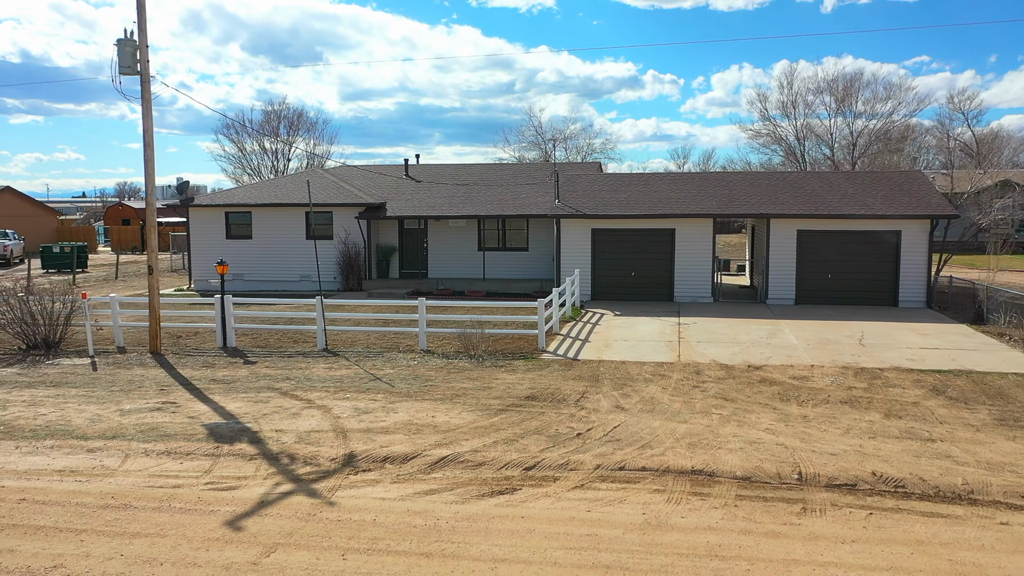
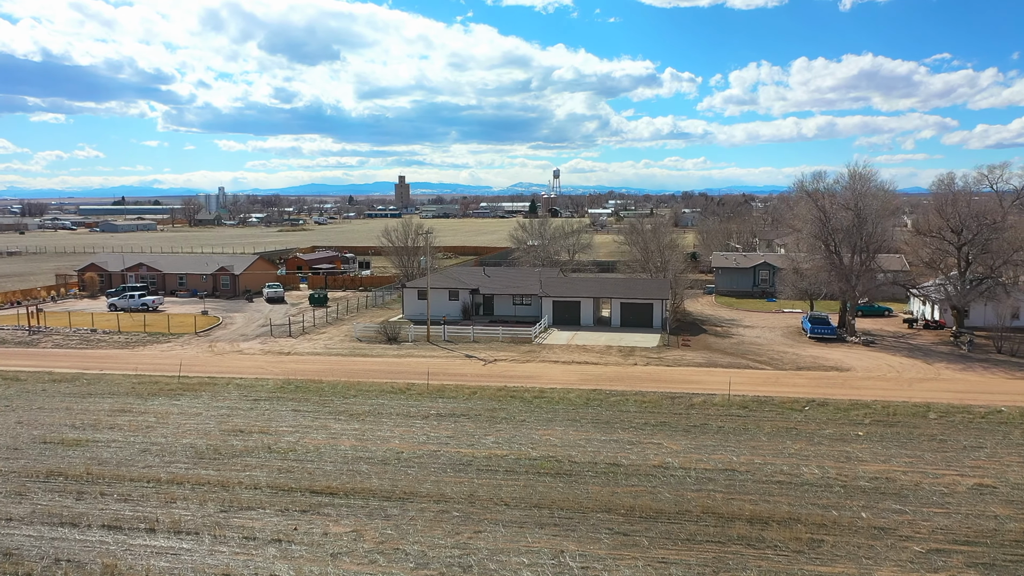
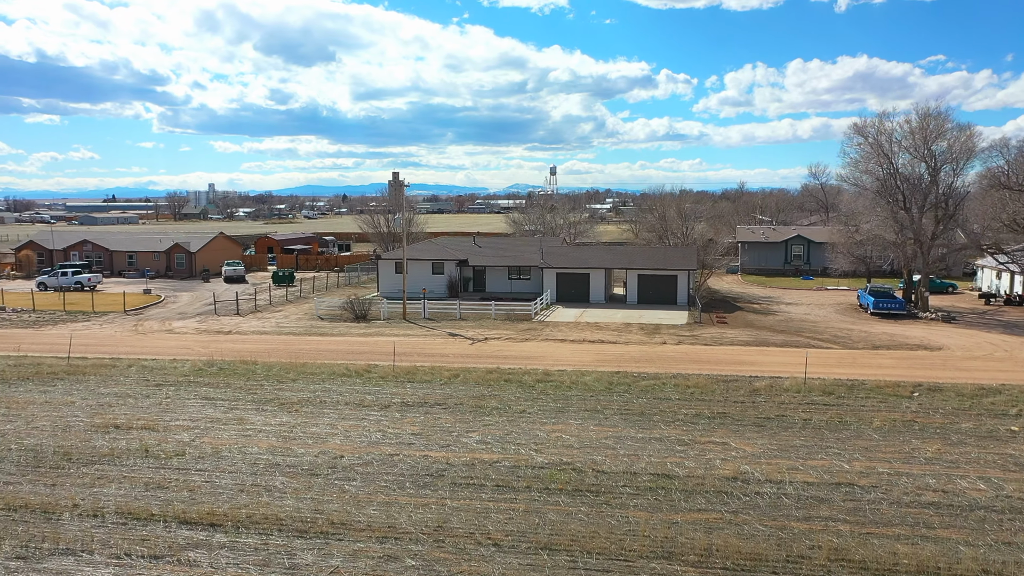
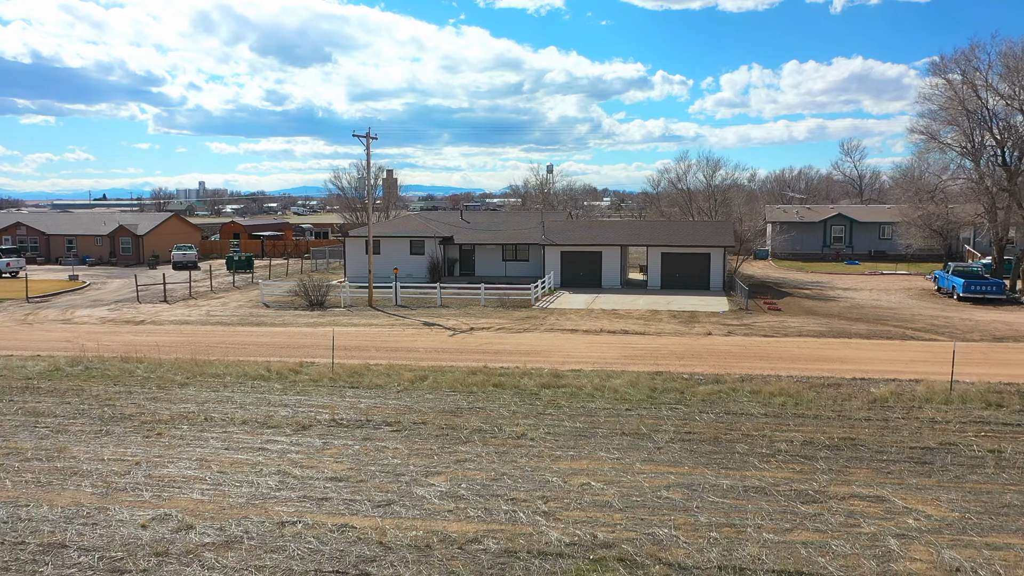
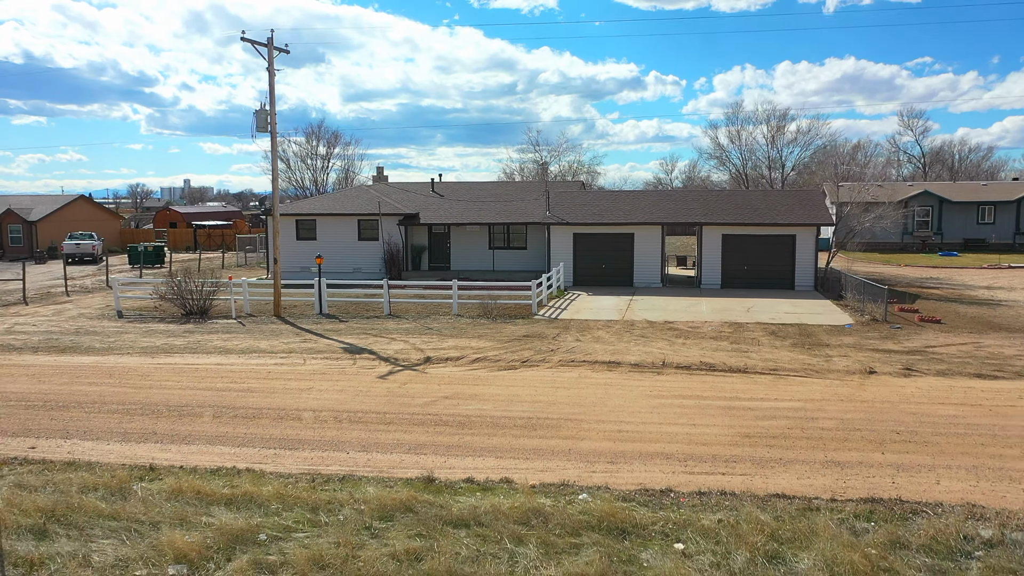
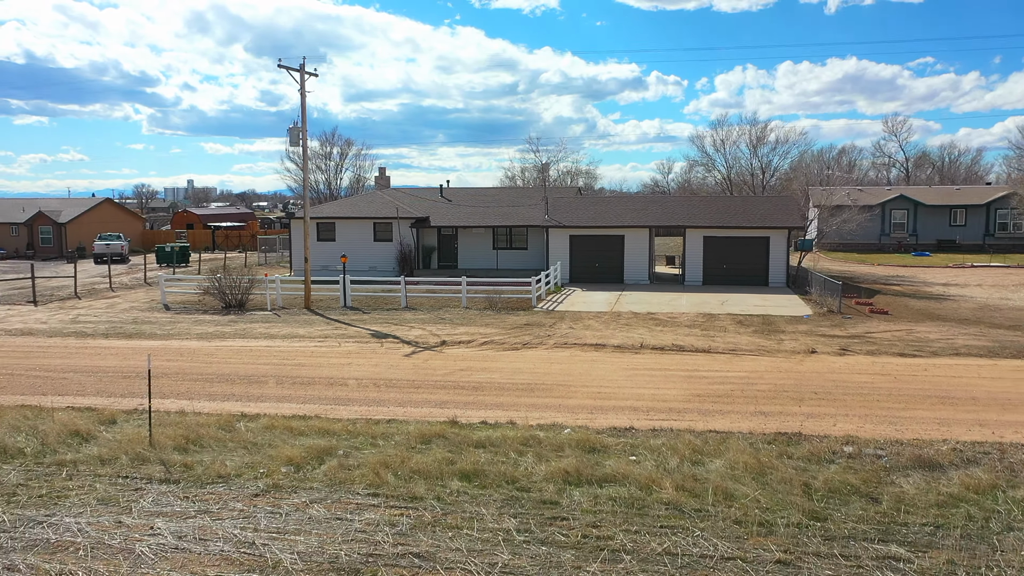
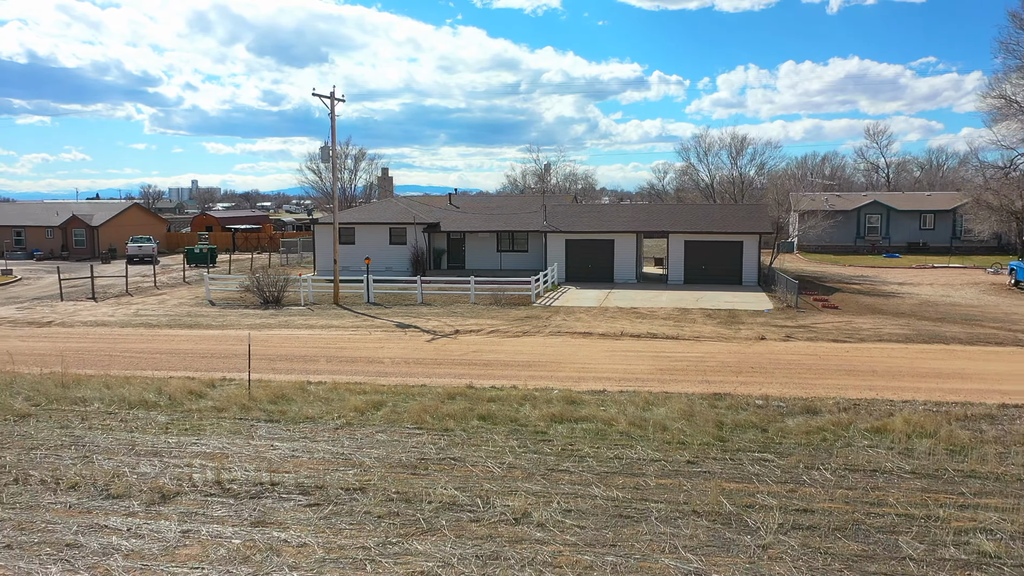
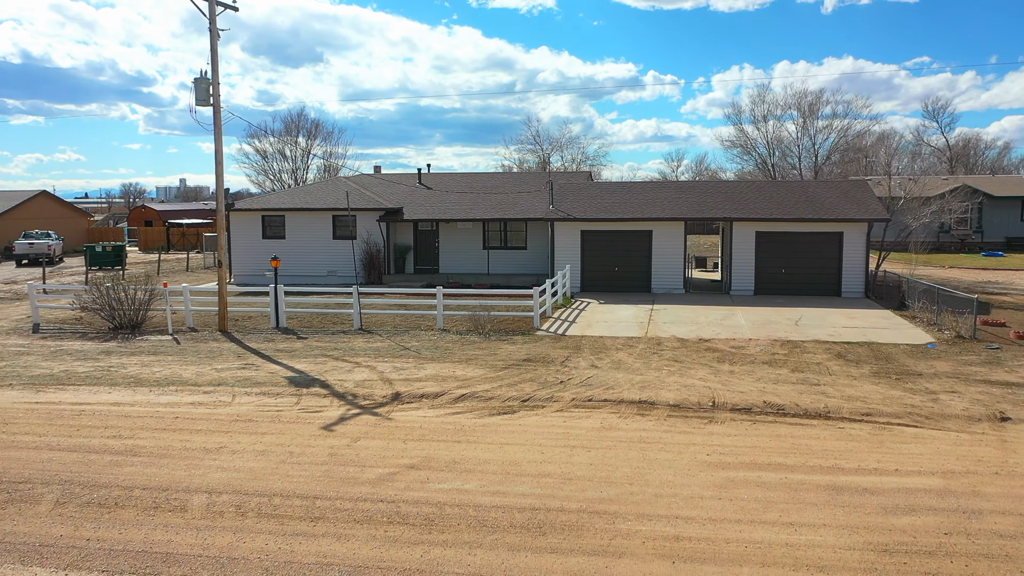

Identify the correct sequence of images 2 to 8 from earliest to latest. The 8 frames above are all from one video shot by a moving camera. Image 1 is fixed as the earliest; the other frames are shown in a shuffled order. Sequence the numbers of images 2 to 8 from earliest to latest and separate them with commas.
8, 5, 6, 7, 4, 3, 2
